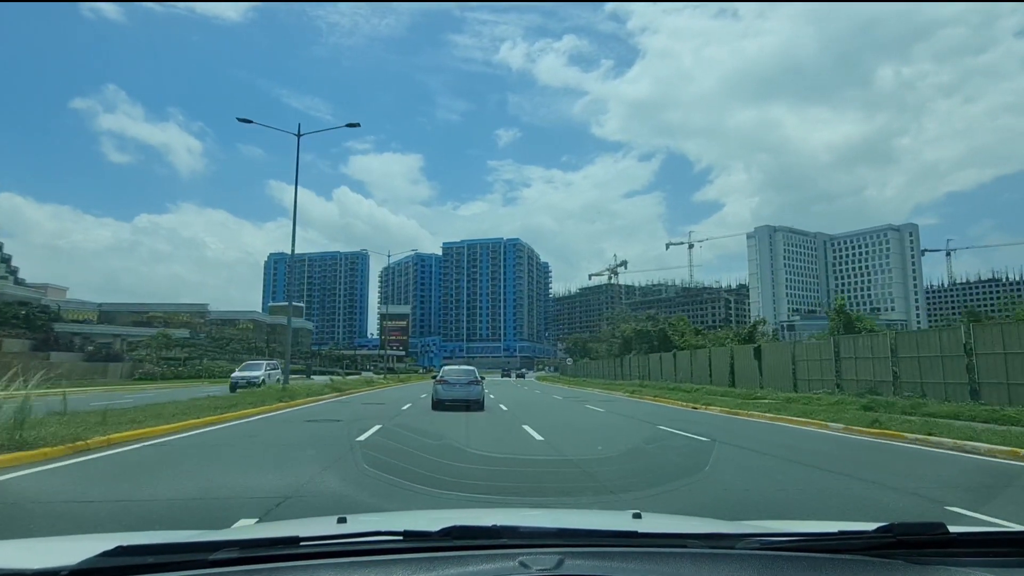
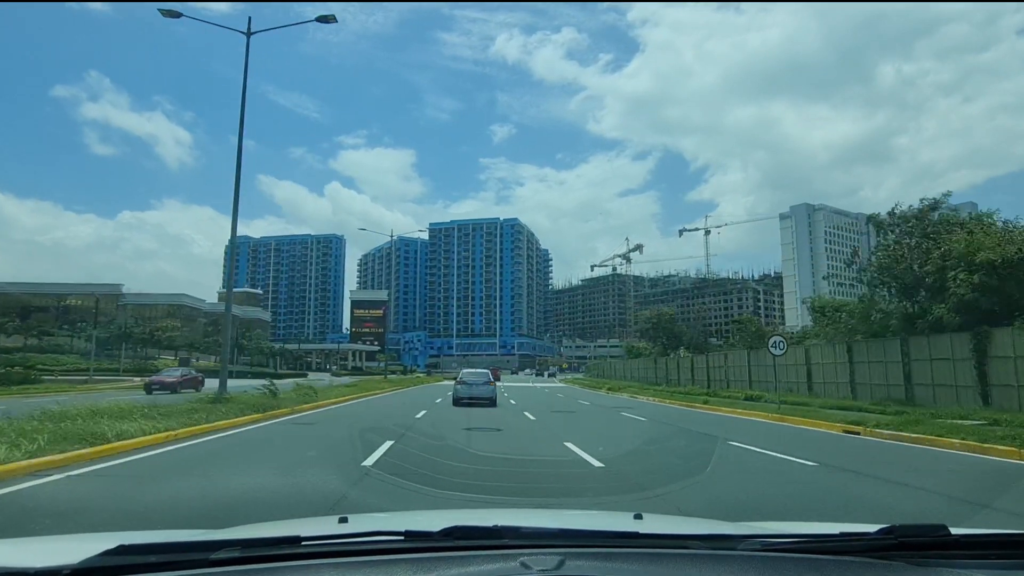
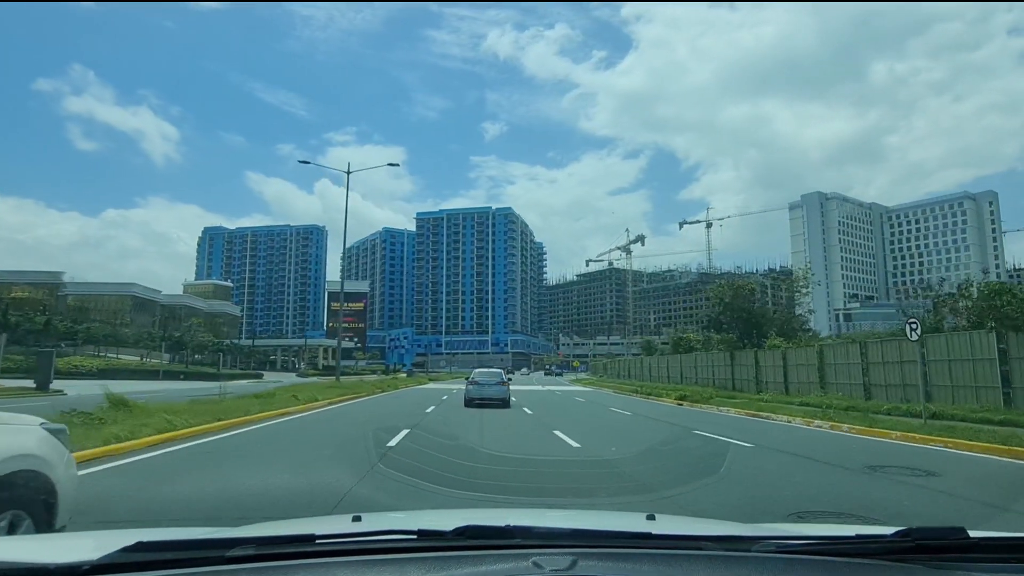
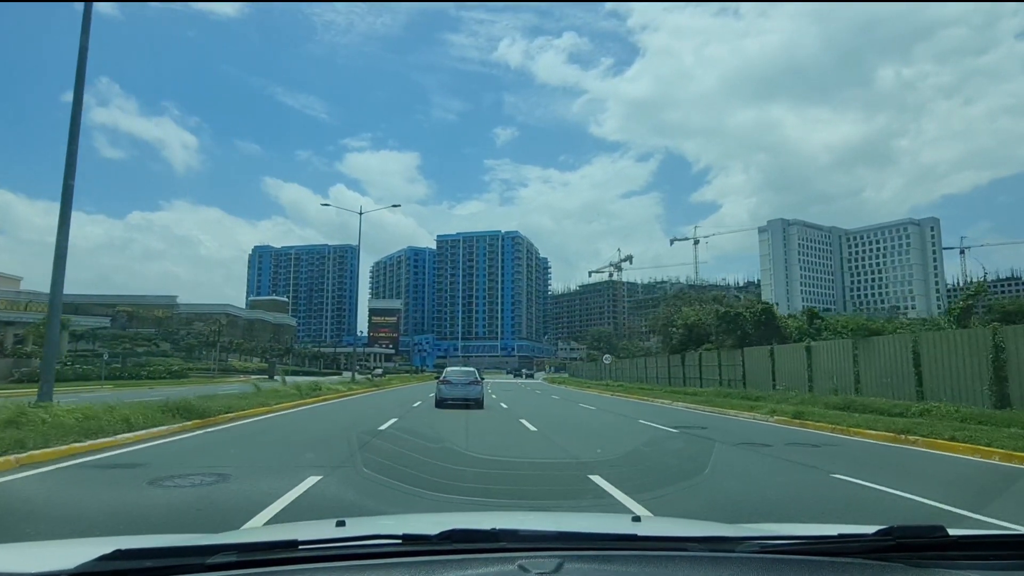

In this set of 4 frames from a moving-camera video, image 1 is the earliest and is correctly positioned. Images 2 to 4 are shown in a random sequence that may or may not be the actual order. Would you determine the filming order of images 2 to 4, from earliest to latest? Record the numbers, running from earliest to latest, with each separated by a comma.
4, 2, 3
